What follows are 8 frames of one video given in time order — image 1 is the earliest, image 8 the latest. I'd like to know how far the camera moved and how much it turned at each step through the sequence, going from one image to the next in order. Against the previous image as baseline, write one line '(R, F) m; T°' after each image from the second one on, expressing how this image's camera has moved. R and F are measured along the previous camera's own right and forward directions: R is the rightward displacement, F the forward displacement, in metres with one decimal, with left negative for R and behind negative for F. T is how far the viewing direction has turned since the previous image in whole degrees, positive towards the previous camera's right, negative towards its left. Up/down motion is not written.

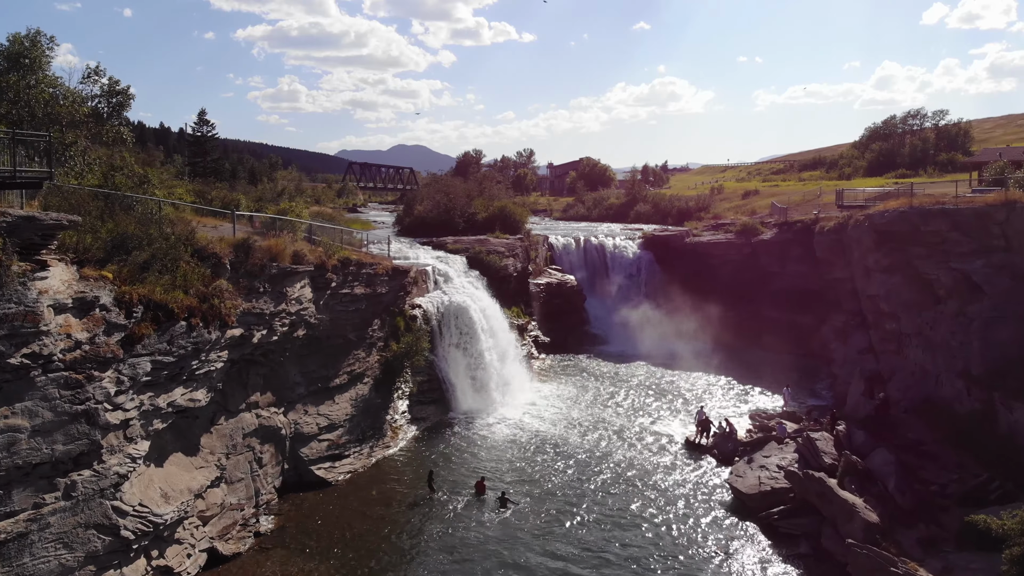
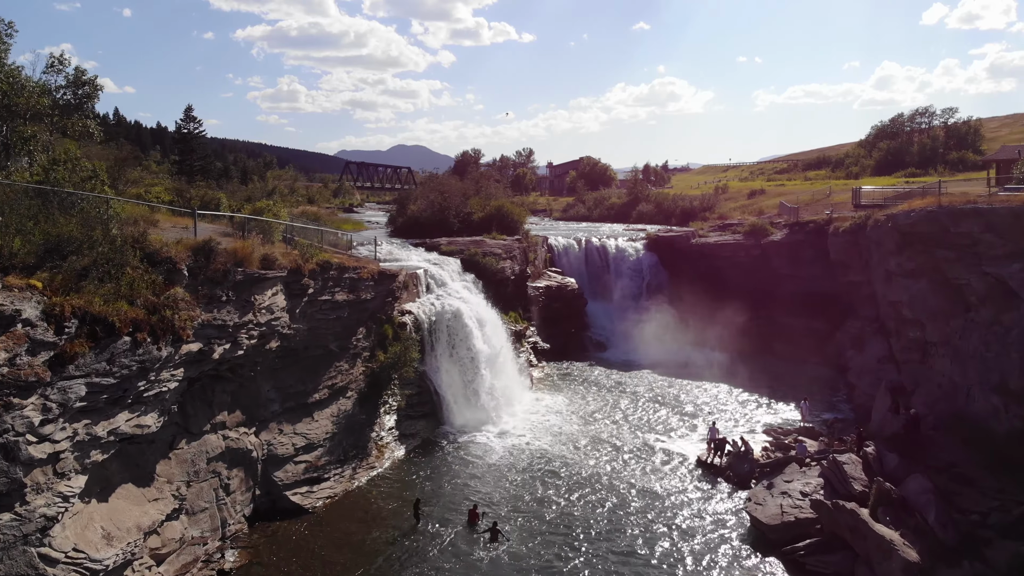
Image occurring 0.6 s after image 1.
(+0.1, +1.6) m; 0°
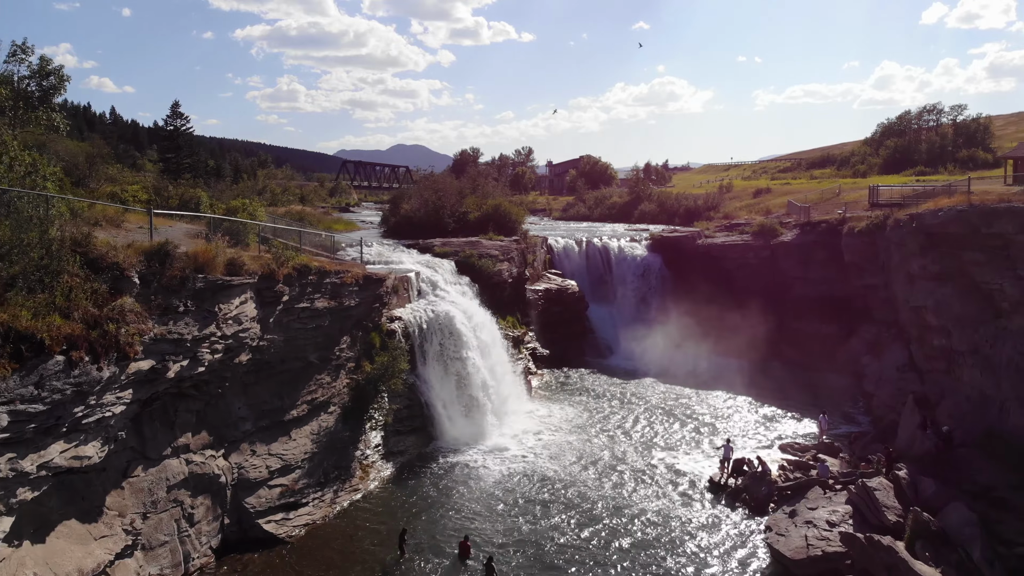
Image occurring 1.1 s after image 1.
(+0.1, +1.5) m; 0°
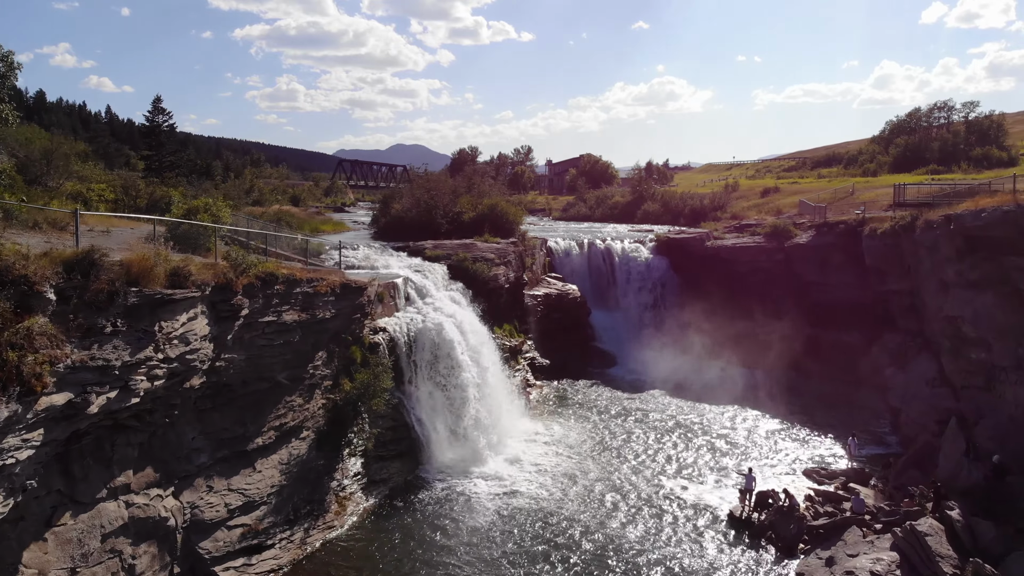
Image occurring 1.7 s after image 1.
(+0.1, +1.9) m; 0°
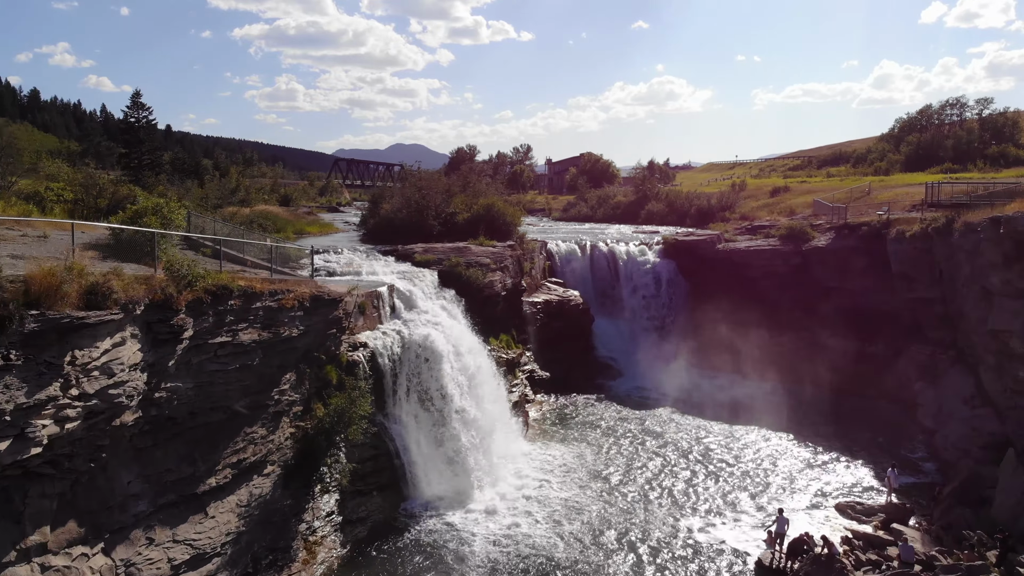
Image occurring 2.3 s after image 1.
(+0.1, +2.0) m; 0°
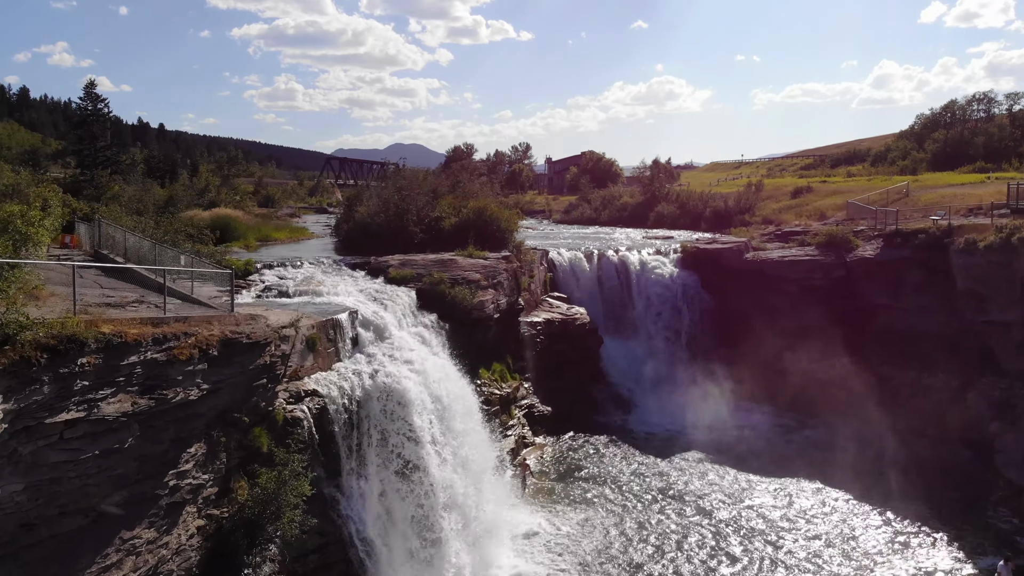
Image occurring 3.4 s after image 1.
(+0.1, +3.8) m; 0°
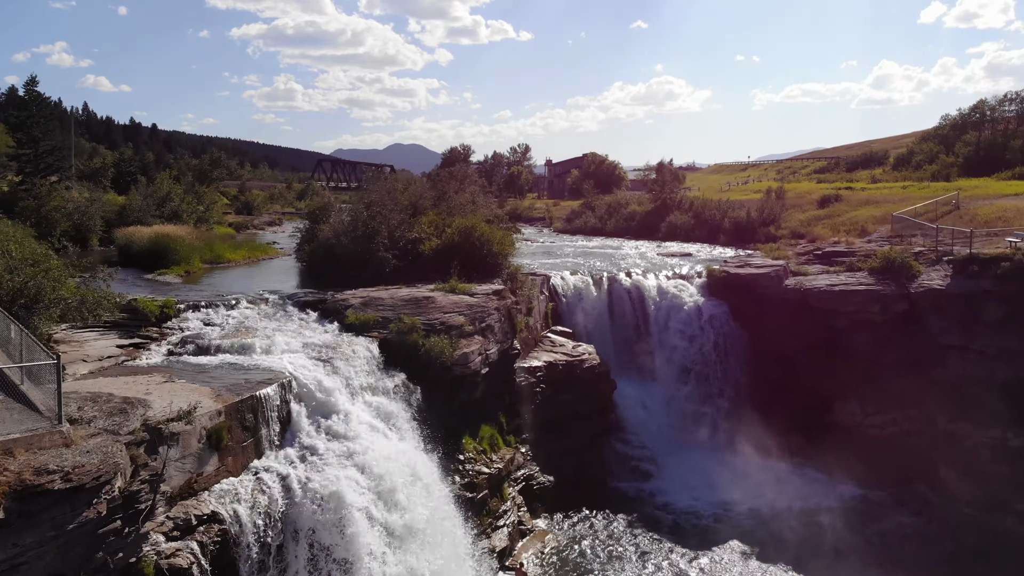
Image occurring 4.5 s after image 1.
(+0.1, +3.9) m; 0°
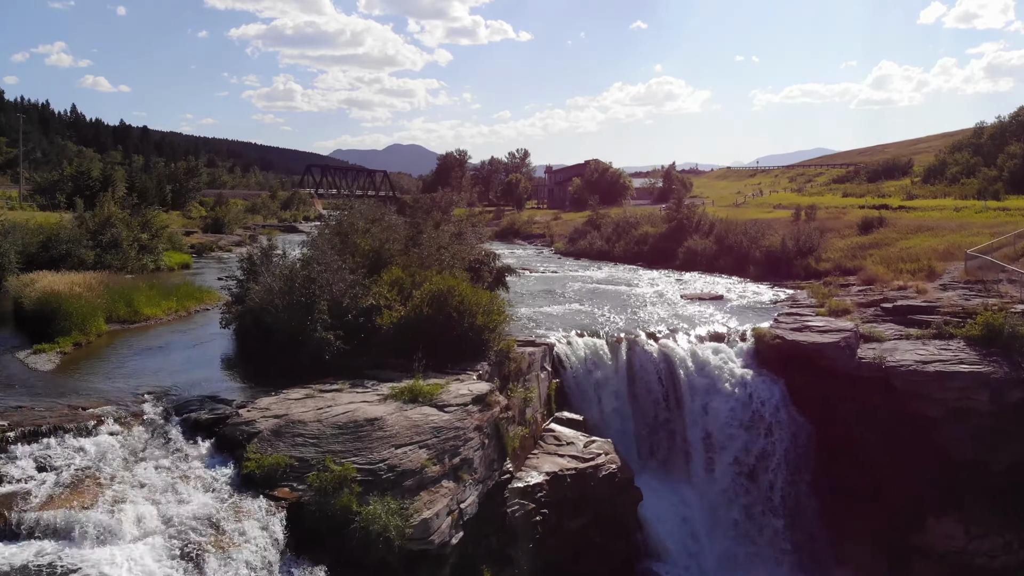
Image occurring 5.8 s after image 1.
(+0.1, +4.7) m; 0°
